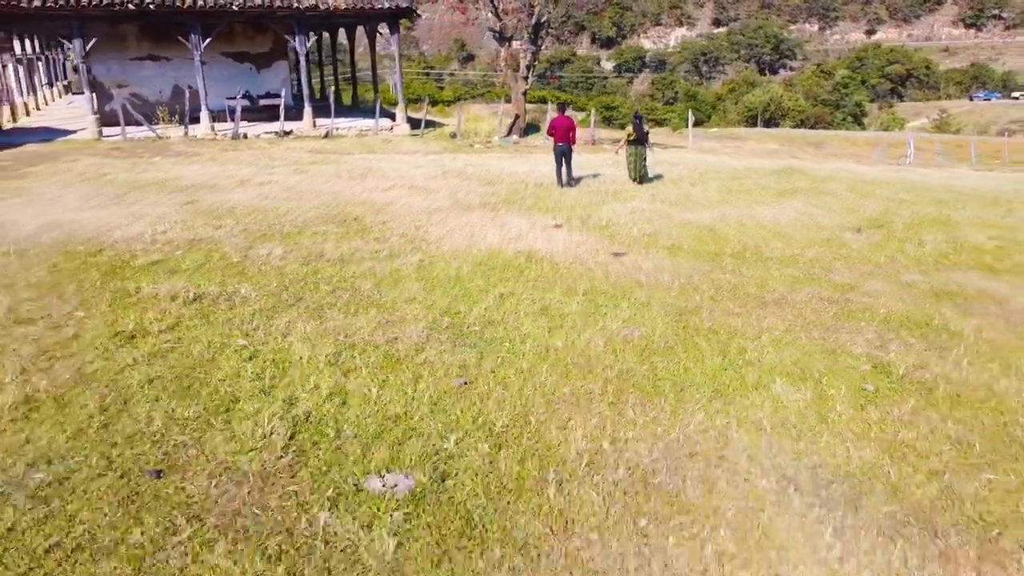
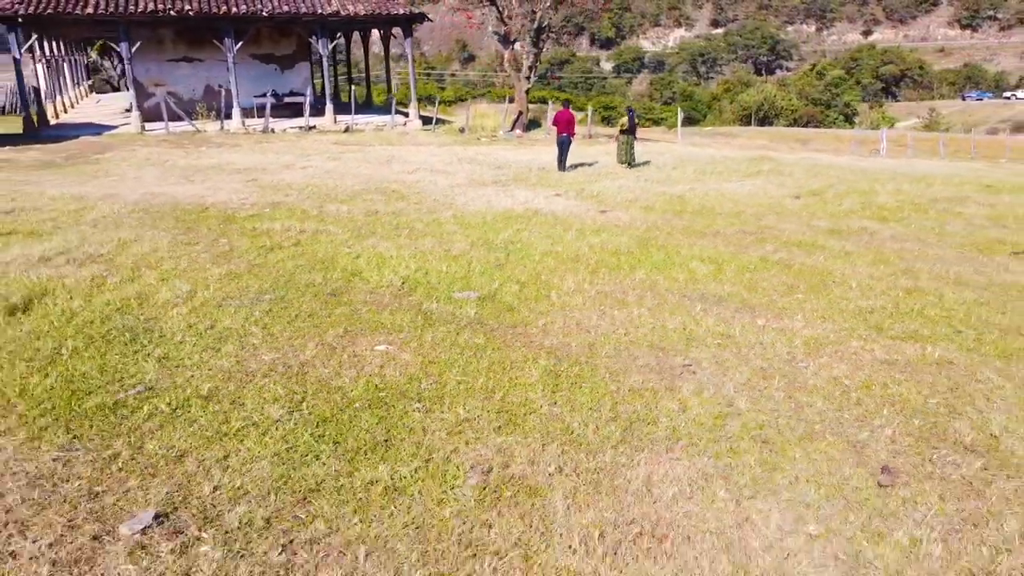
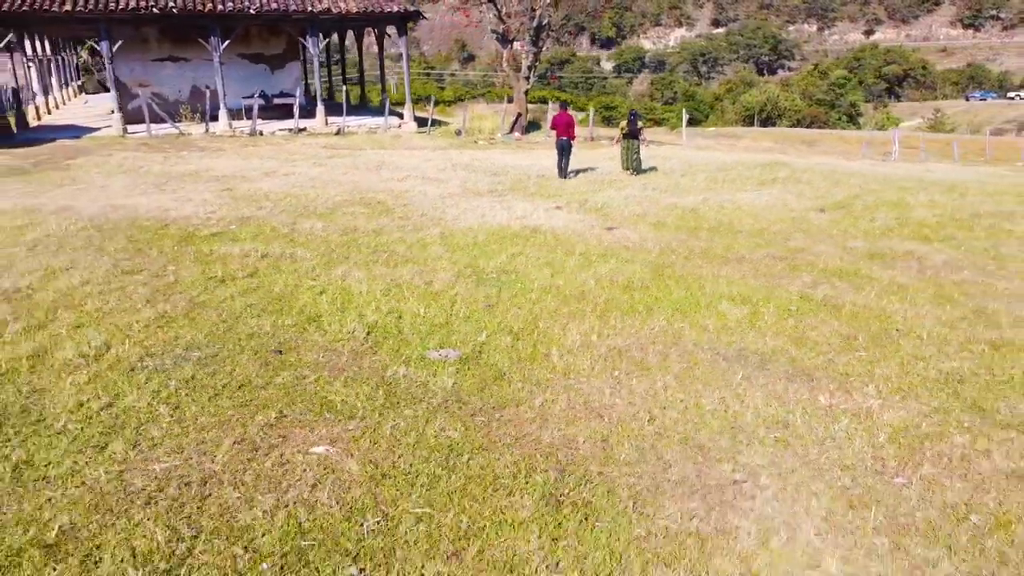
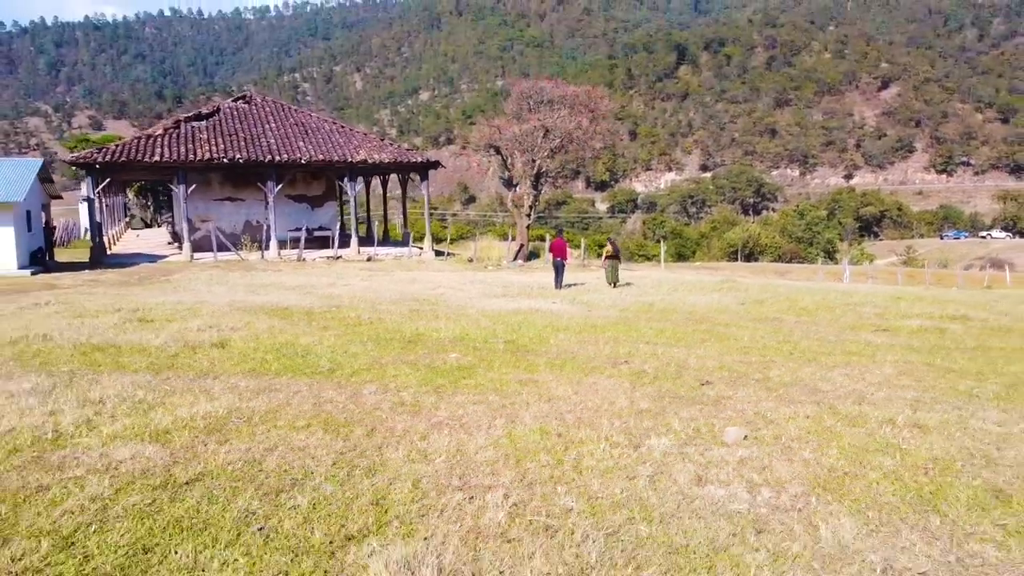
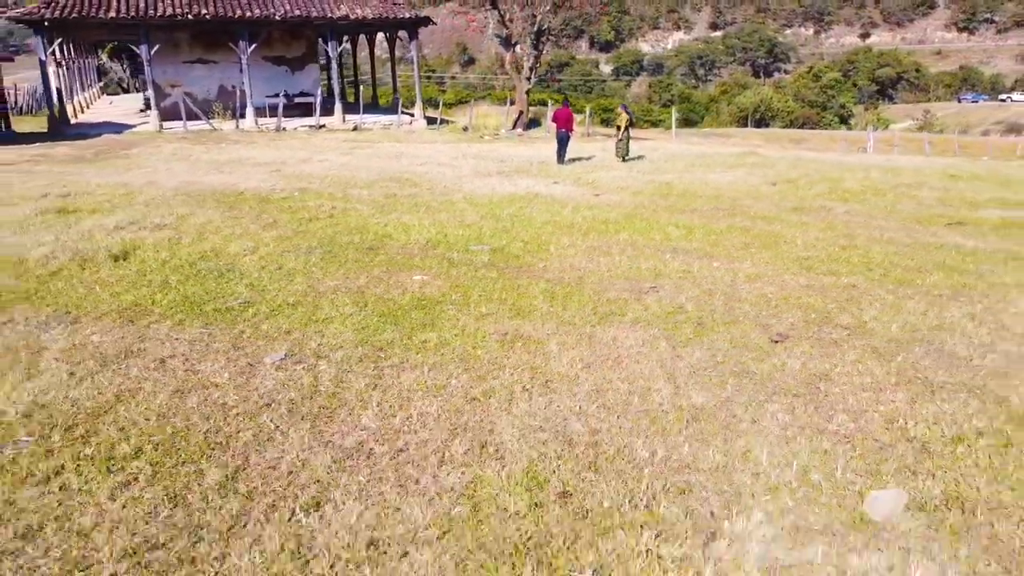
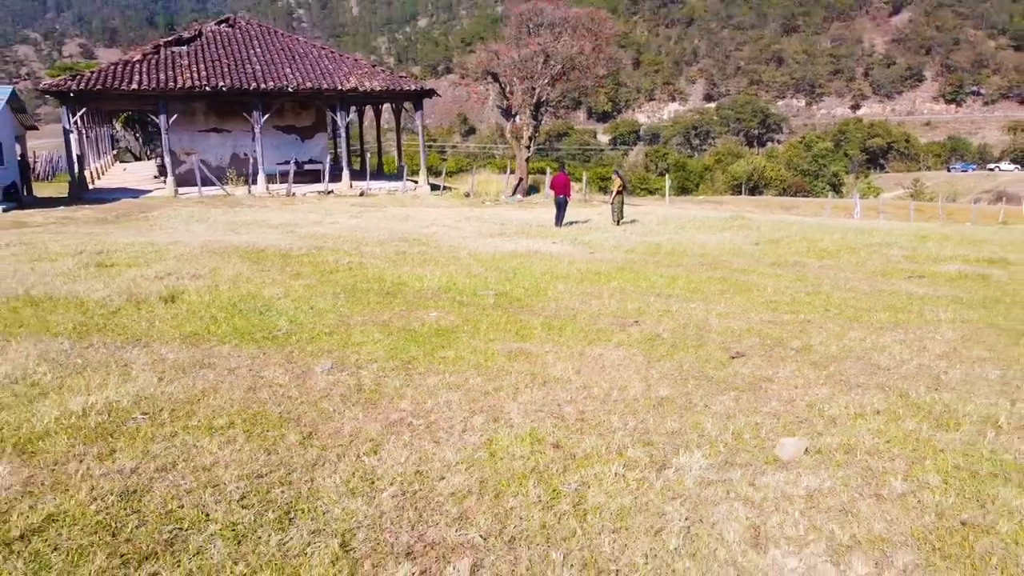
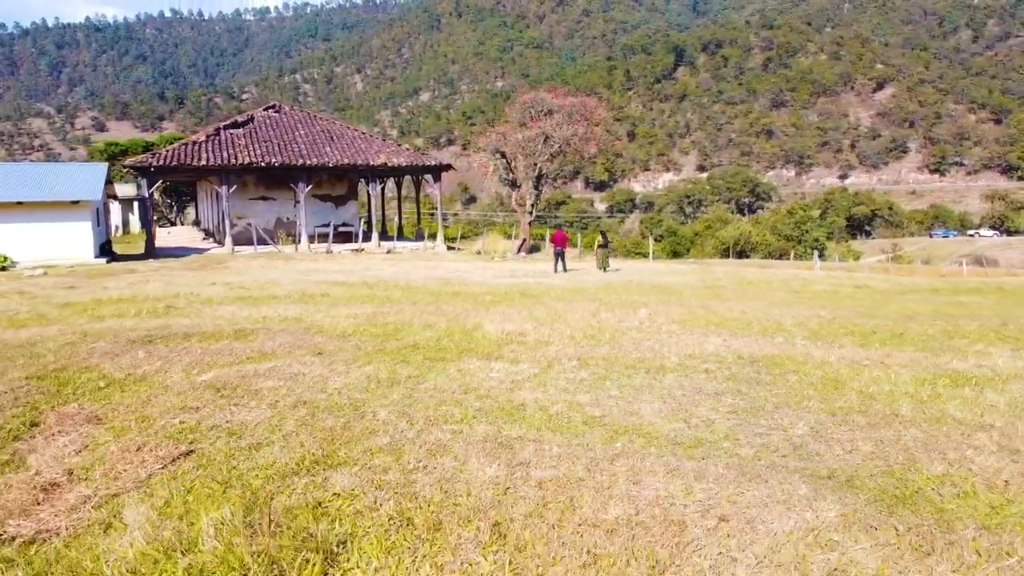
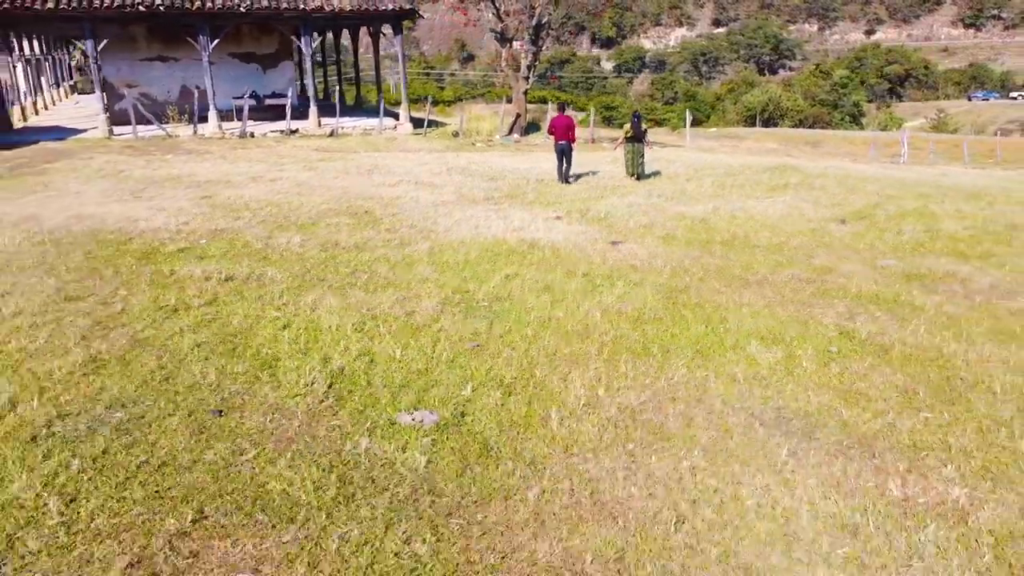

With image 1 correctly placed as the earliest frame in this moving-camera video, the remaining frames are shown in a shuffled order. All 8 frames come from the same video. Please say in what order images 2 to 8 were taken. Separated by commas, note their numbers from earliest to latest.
8, 3, 2, 5, 6, 4, 7
